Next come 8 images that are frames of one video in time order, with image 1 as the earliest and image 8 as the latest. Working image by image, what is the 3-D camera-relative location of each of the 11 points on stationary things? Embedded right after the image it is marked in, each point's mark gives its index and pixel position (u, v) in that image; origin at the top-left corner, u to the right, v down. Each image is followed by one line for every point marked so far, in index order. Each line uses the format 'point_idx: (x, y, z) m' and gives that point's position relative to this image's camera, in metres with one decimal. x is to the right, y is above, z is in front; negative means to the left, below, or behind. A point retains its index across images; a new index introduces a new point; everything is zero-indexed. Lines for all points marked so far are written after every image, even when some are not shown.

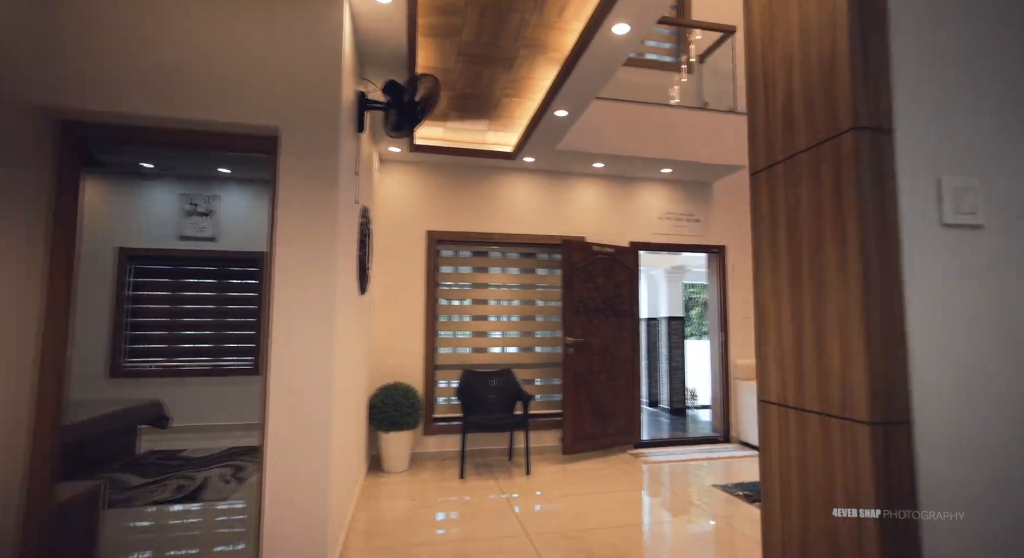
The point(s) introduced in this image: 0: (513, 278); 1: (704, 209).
0: (0.0, 0.0, +5.3) m
1: (+2.1, +0.8, +5.9) m
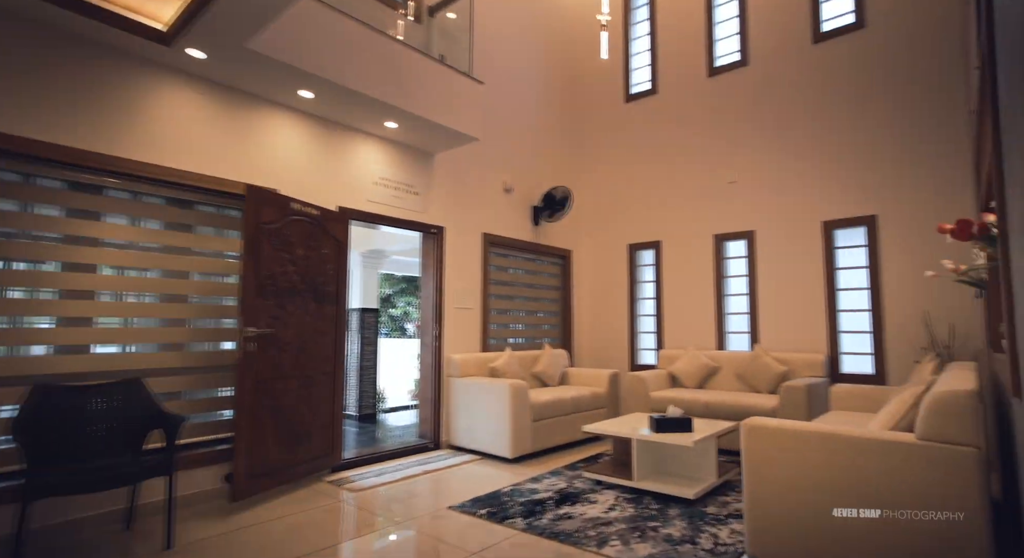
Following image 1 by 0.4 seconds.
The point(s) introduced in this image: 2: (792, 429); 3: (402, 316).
0: (-2.3, +0.3, +3.4) m
1: (-0.9, +0.9, +5.1) m
2: (+1.3, -0.7, +2.4) m
3: (-2.1, -0.7, +9.9) m
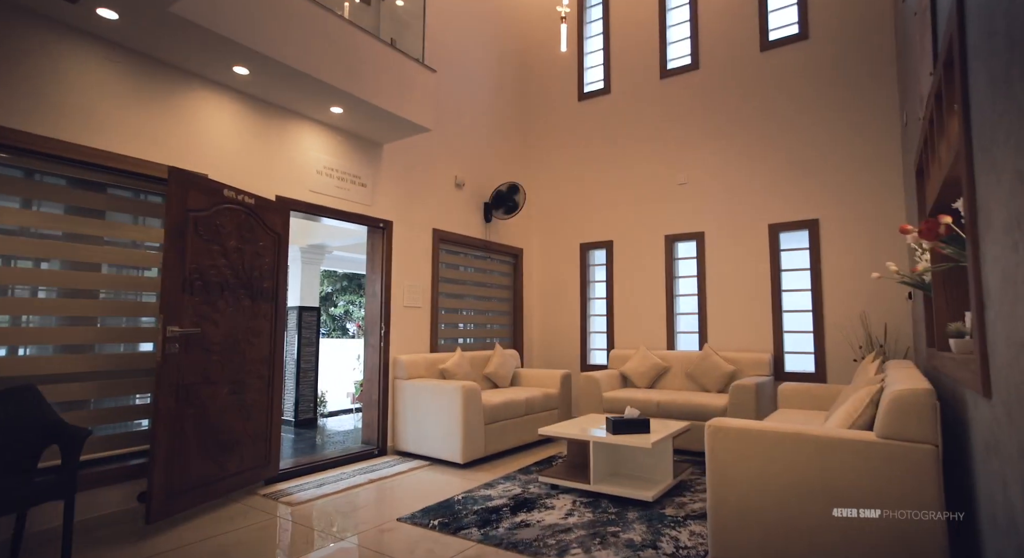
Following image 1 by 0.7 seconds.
0: (-2.6, +0.3, +2.9) m
1: (-1.3, +1.0, +4.8) m
2: (+1.1, -0.7, +2.4) m
3: (-3.0, -0.7, +9.4) m
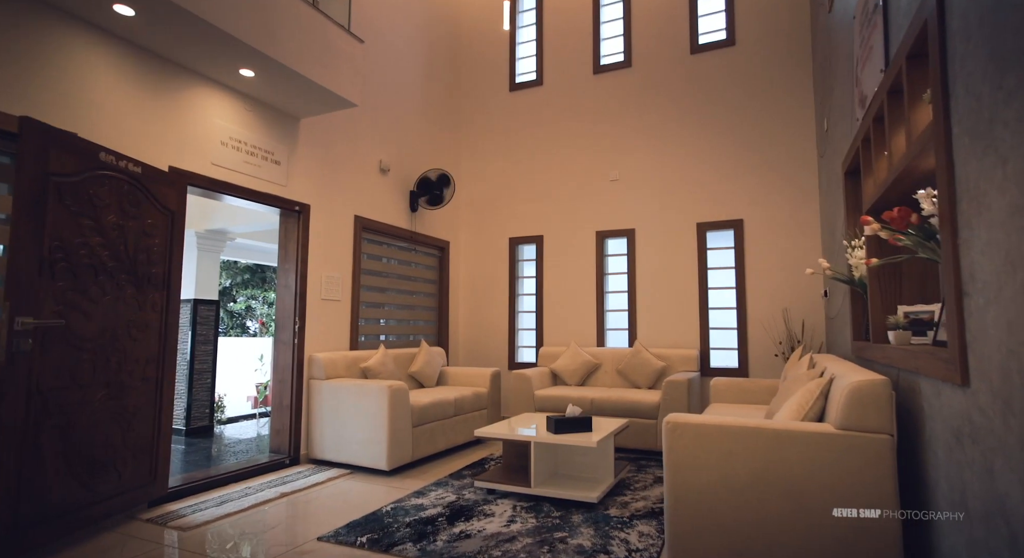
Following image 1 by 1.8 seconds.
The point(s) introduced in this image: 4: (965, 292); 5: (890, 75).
0: (-2.8, +0.4, +2.2) m
1: (-1.9, +1.1, +4.3) m
2: (+0.9, -0.6, +2.3) m
3: (-4.4, -0.5, +8.6) m
4: (+1.2, 0.0, +1.5) m
5: (+1.5, +0.8, +2.2) m
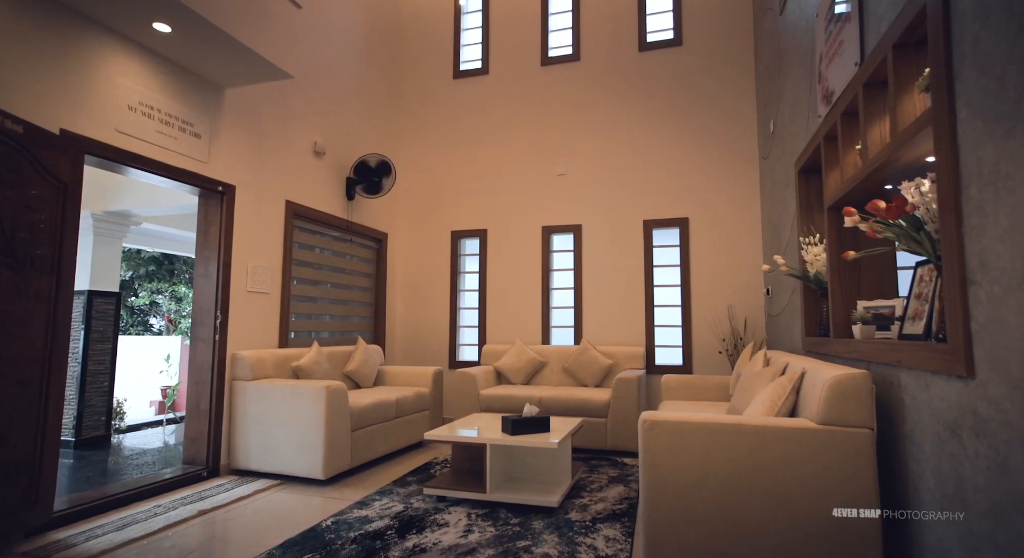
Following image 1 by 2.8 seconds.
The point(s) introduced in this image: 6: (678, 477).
0: (-2.9, +0.5, +1.6) m
1: (-2.2, +1.1, +3.8) m
2: (+0.7, -0.6, +2.1) m
3: (-5.3, -0.4, +7.7) m
4: (+1.2, 0.0, +1.4) m
5: (+1.4, +0.9, +2.2) m
6: (+0.7, -0.8, +2.1) m
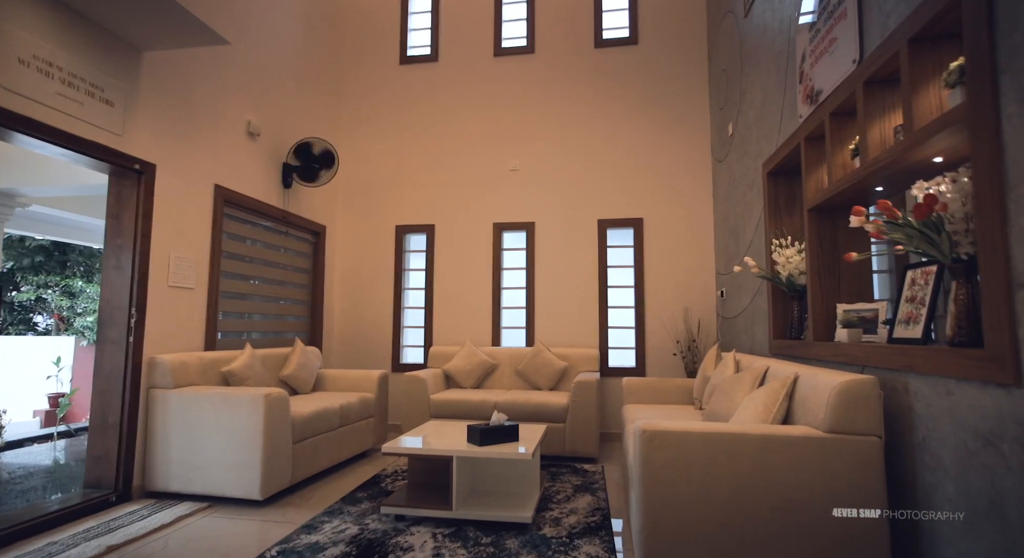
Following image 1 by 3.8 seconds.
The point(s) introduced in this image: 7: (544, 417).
0: (-2.8, +0.6, +1.0) m
1: (-2.4, +1.2, +3.3) m
2: (+0.7, -0.6, +2.0) m
3: (-6.0, -0.3, +6.7) m
4: (+1.3, 0.0, +1.3) m
5: (+1.4, +0.9, +2.1) m
6: (+0.6, -0.8, +2.0) m
7: (+0.3, -1.1, +4.3) m
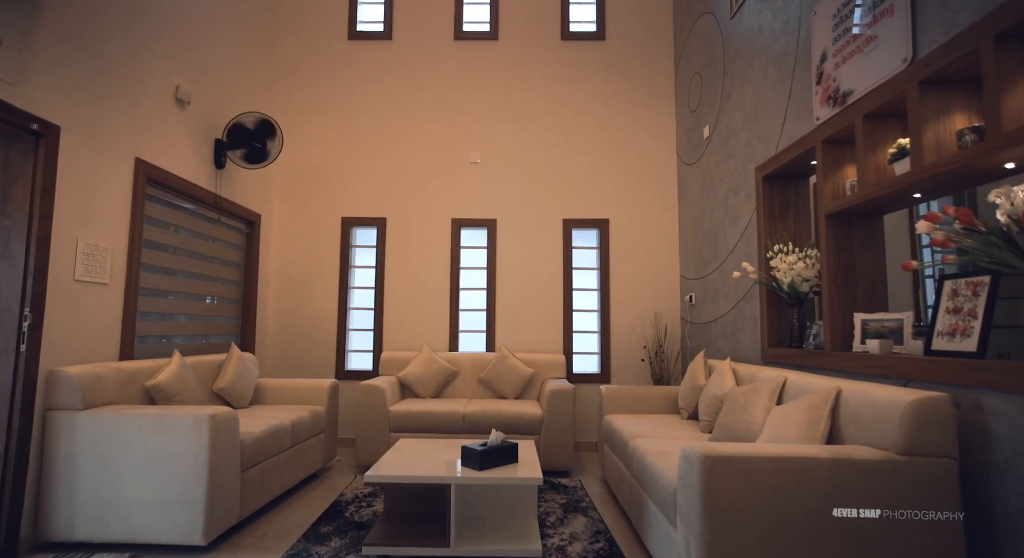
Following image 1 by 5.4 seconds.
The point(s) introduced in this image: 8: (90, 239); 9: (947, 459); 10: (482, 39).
0: (-2.4, +0.6, +0.3) m
1: (-2.4, +1.2, +2.6) m
2: (+0.8, -0.6, +1.8) m
3: (-6.5, -0.2, +5.3) m
4: (+1.5, 0.0, +1.2) m
5: (+1.6, +0.8, +2.0) m
6: (+0.8, -0.8, +1.8) m
7: (0.0, -1.1, +4.0) m
8: (-2.4, +0.2, +3.0) m
9: (+1.5, -0.6, +1.8) m
10: (-0.3, +2.5, +5.4) m
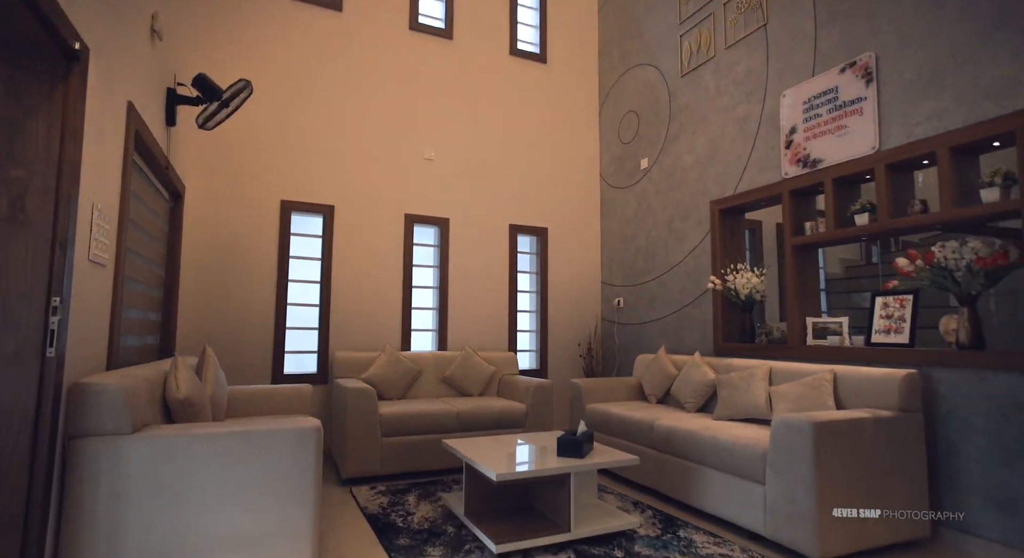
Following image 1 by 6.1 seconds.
0: (-0.8, +0.7, -0.2) m
1: (-1.6, +1.3, +1.9) m
2: (+1.6, -0.7, +2.5) m
3: (-6.6, +0.1, +2.8) m
4: (+2.4, -0.2, +2.3) m
5: (+2.2, +0.7, +3.0) m
6: (+1.5, -0.9, +2.5) m
7: (-0.1, -1.1, +4.2) m
8: (-1.8, +0.3, +2.3) m
9: (+2.1, -0.7, +2.8) m
10: (-0.8, +2.5, +5.4) m
